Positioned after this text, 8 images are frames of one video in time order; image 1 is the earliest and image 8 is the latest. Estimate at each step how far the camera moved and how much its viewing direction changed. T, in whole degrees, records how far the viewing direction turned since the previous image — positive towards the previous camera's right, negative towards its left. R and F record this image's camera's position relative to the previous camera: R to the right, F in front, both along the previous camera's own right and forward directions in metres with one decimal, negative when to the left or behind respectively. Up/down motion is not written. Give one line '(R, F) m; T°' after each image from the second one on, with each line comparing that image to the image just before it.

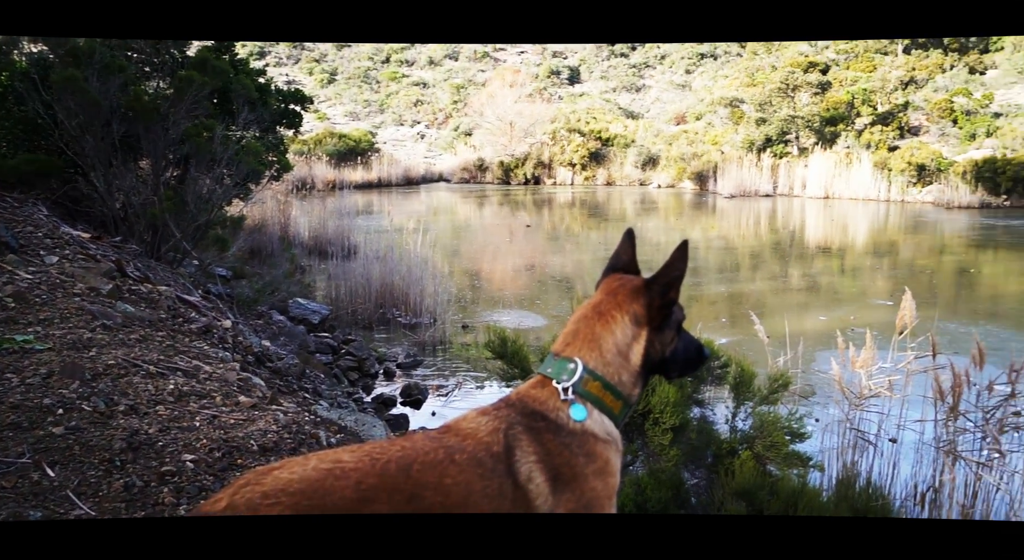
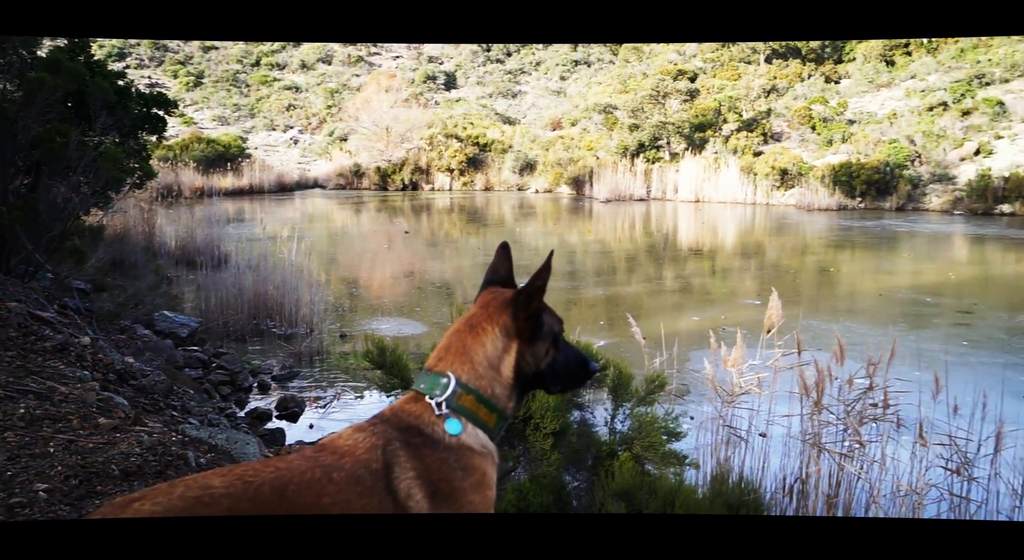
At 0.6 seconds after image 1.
(+0.2, 0.0) m; +6°
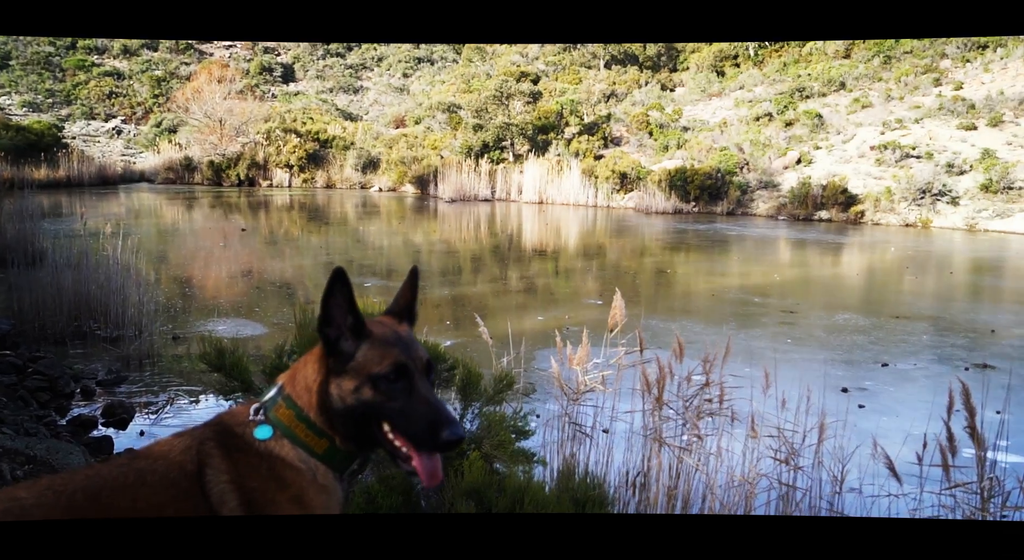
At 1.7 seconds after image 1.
(+0.3, 0.0) m; +8°
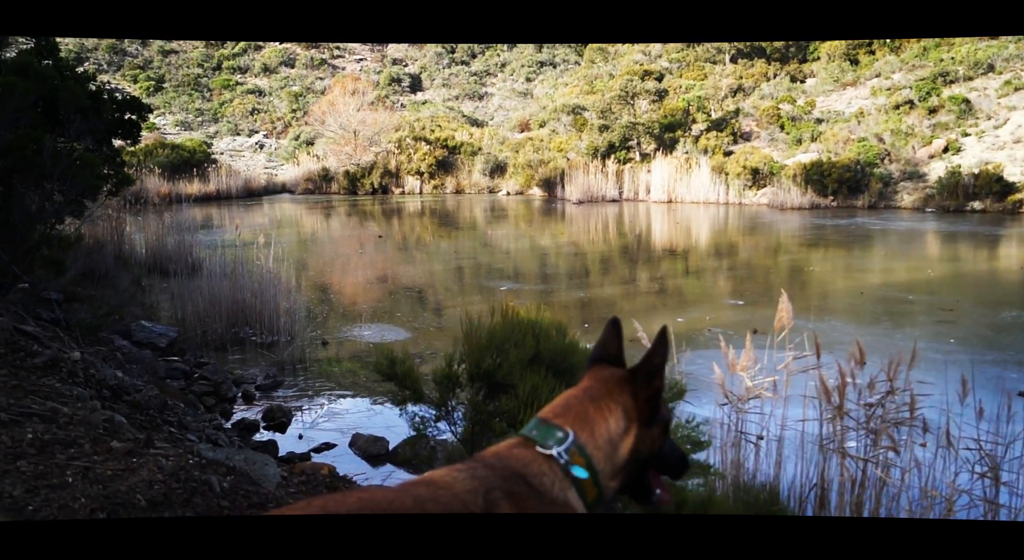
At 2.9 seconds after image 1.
(-0.3, 0.0) m; -7°
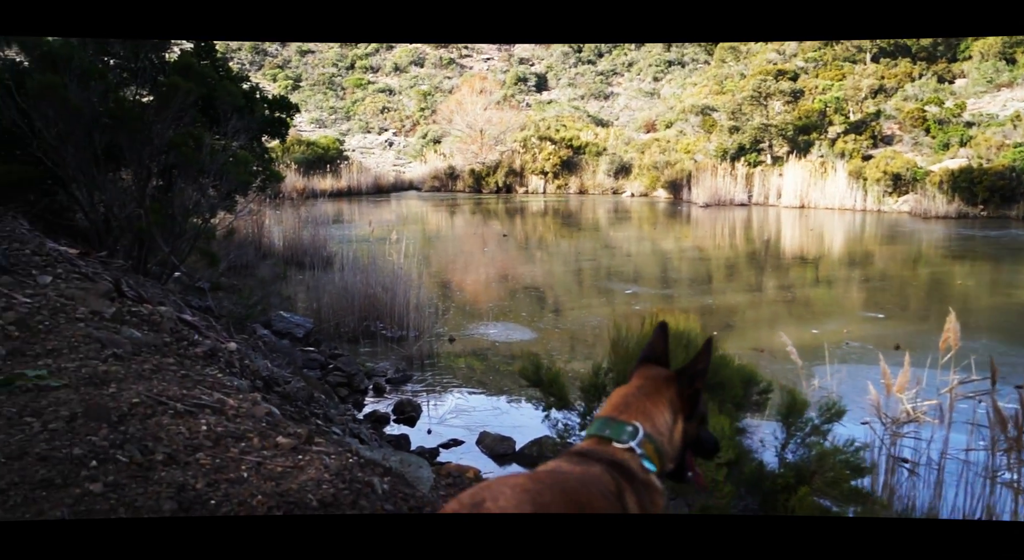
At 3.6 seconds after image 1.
(-0.2, 0.0) m; -7°
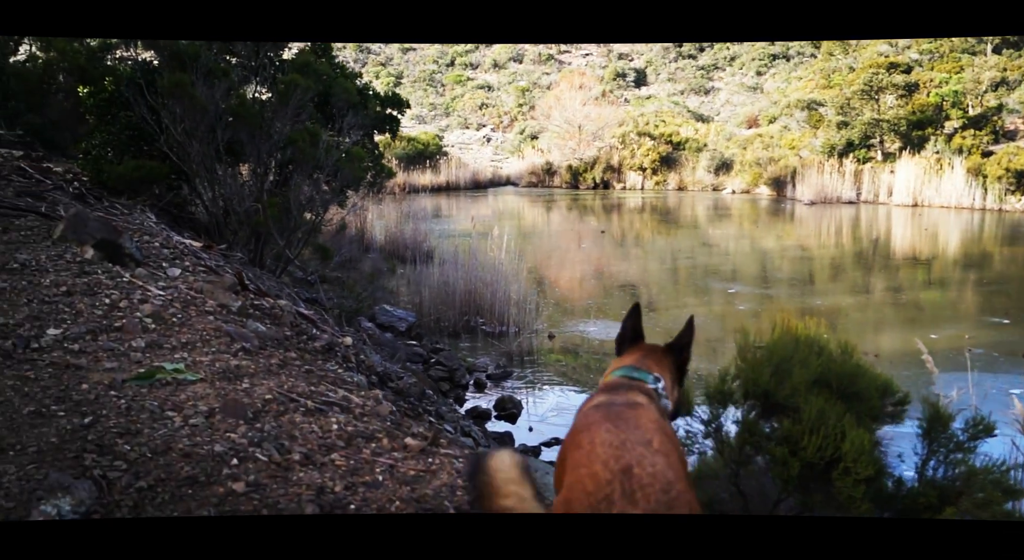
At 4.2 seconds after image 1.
(-0.2, 0.0) m; -5°
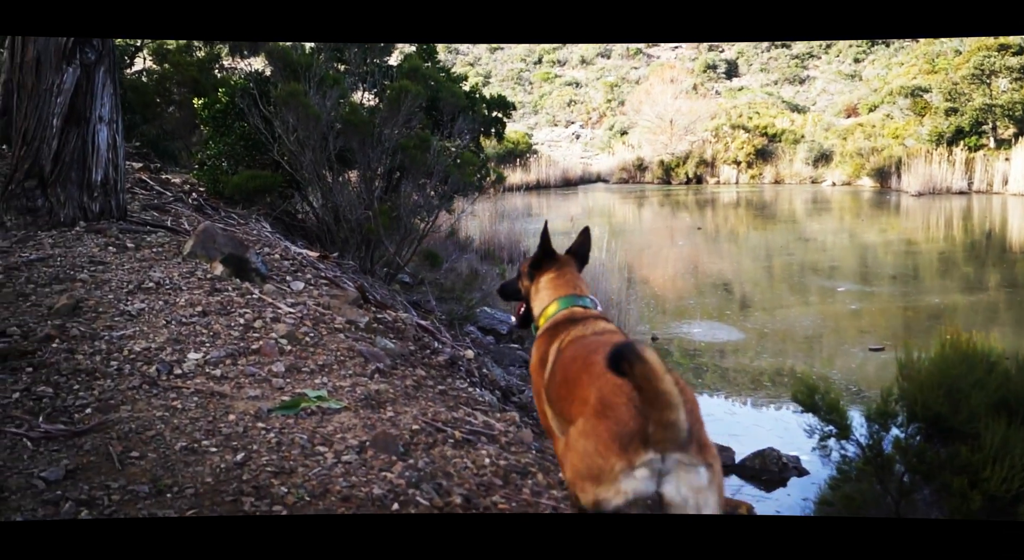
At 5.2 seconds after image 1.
(-0.3, 0.0) m; -4°
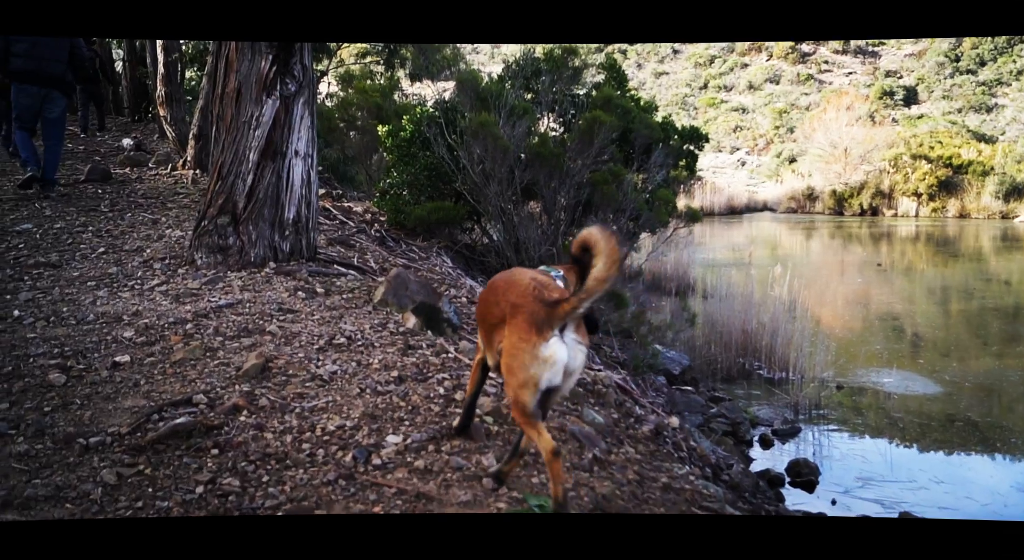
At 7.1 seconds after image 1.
(-0.6, +0.1) m; -5°
